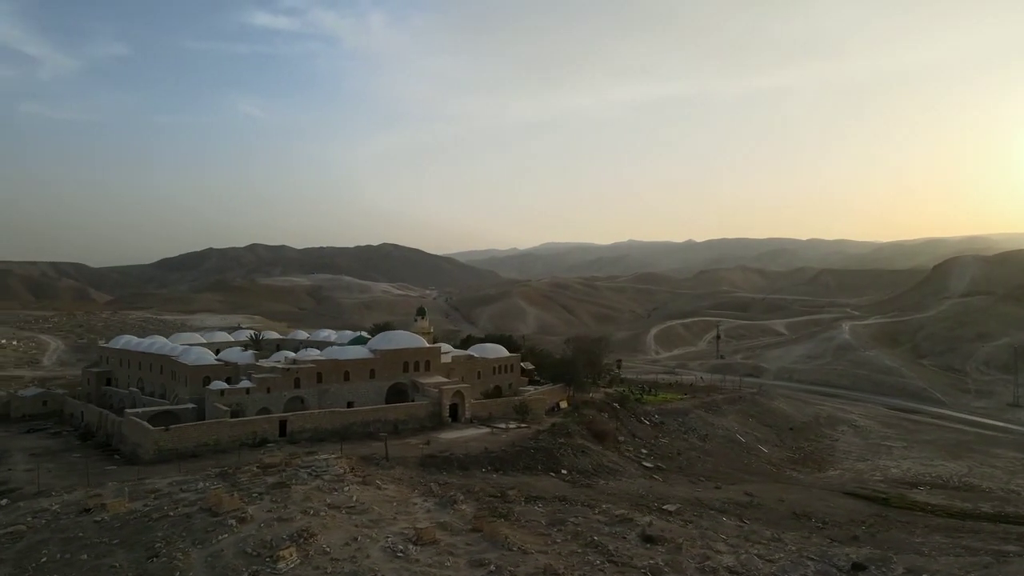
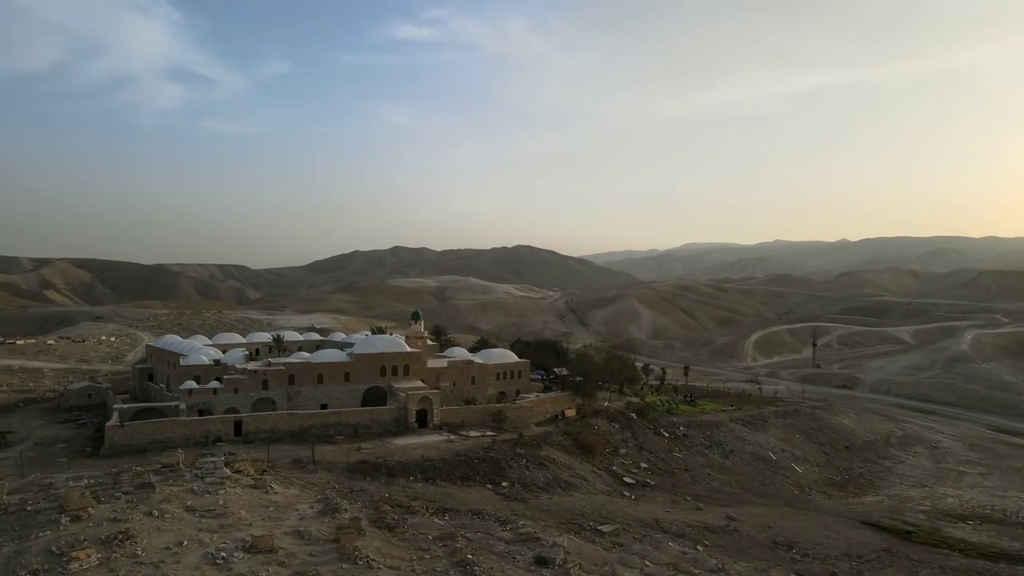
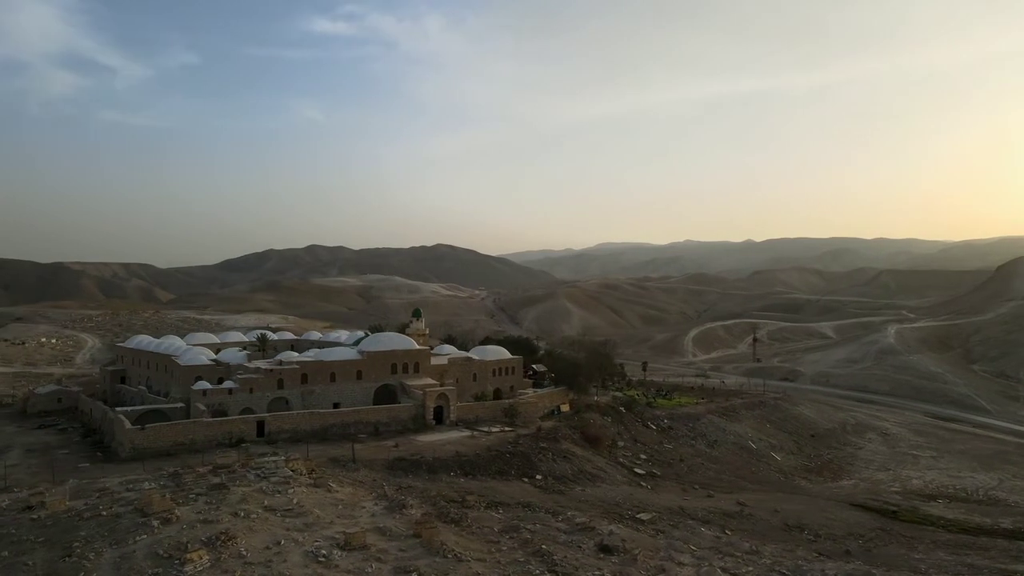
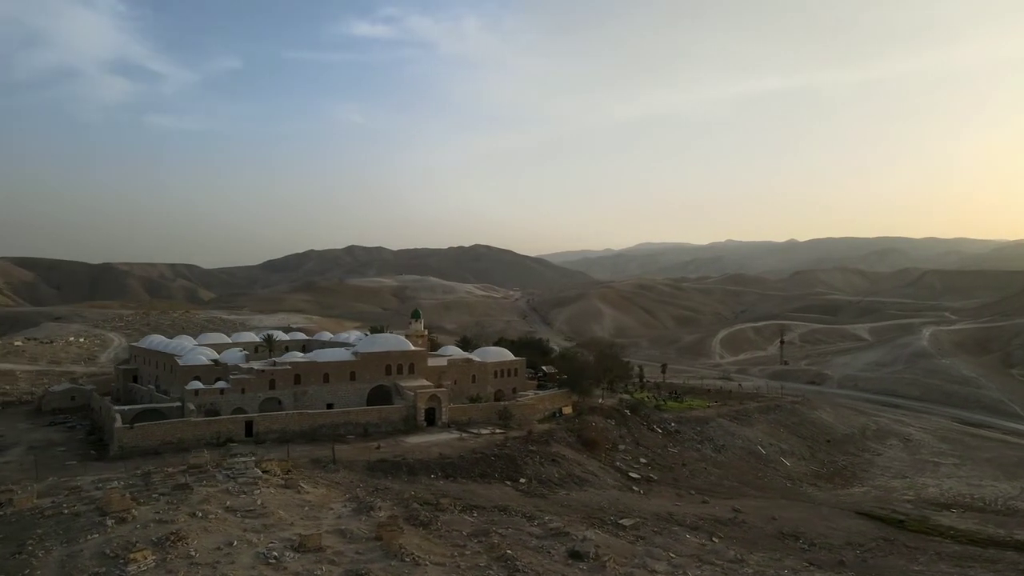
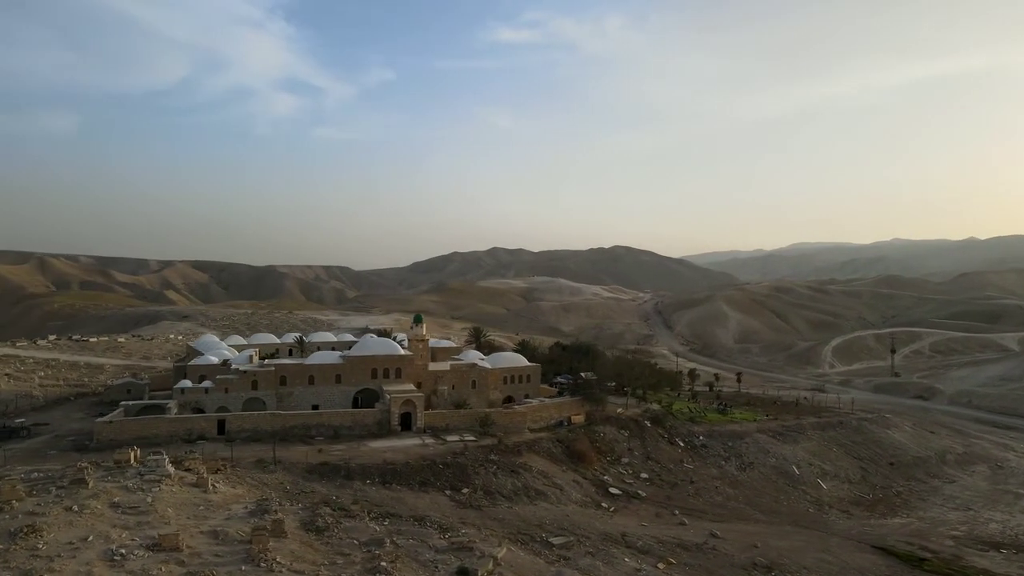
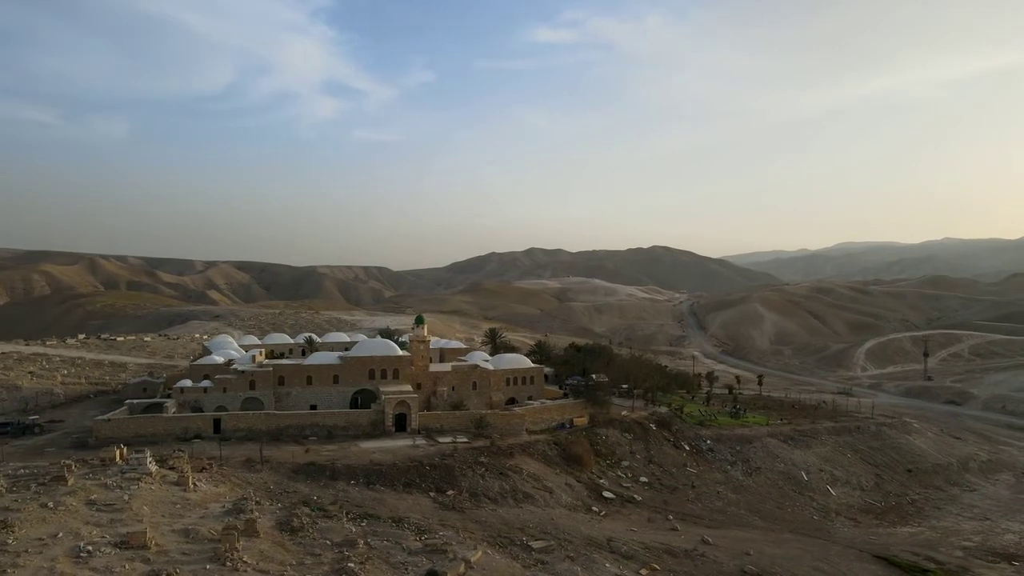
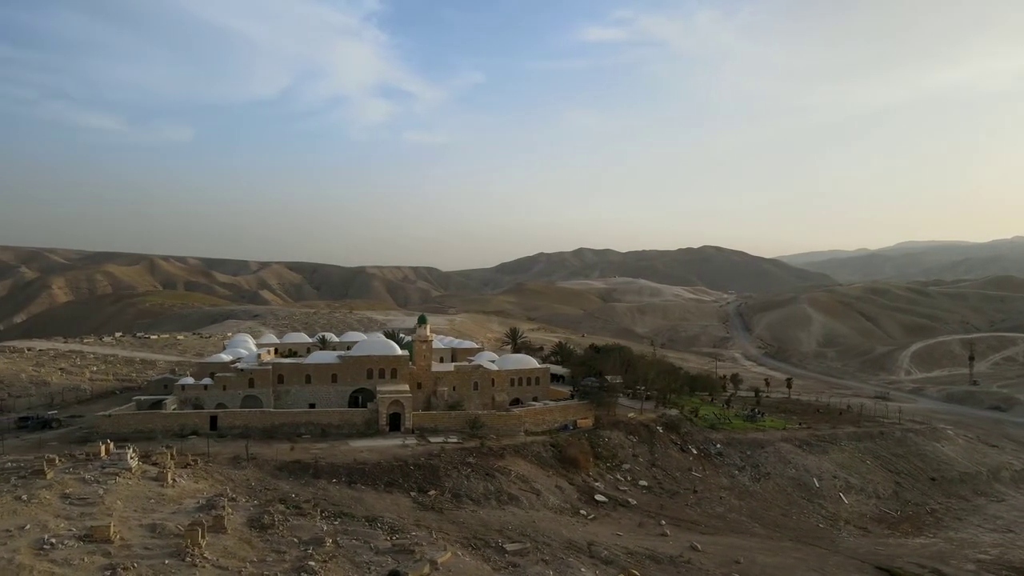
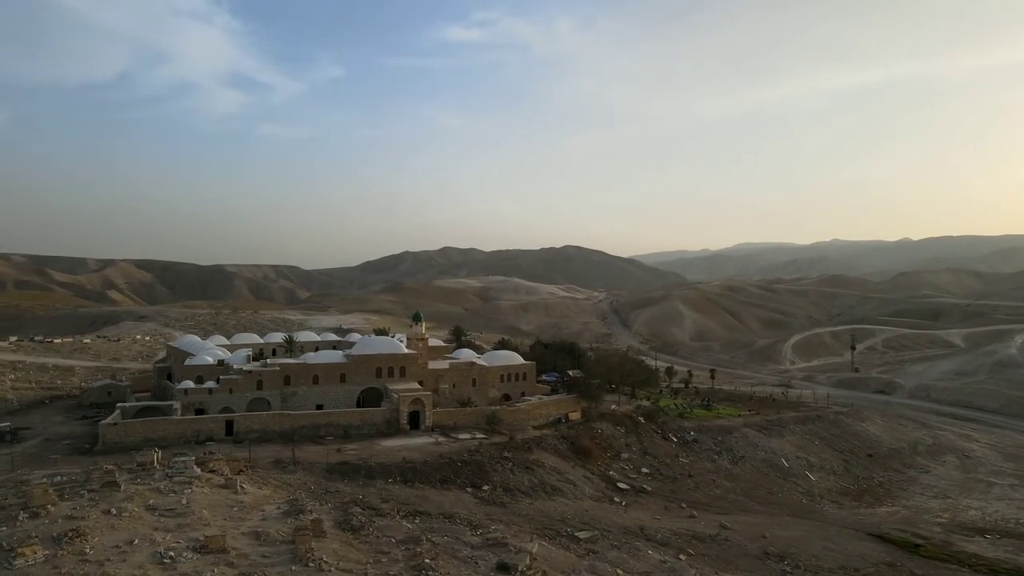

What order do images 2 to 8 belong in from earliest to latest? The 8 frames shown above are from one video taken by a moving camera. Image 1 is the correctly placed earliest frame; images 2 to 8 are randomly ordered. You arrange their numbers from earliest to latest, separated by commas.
3, 4, 2, 8, 5, 6, 7
